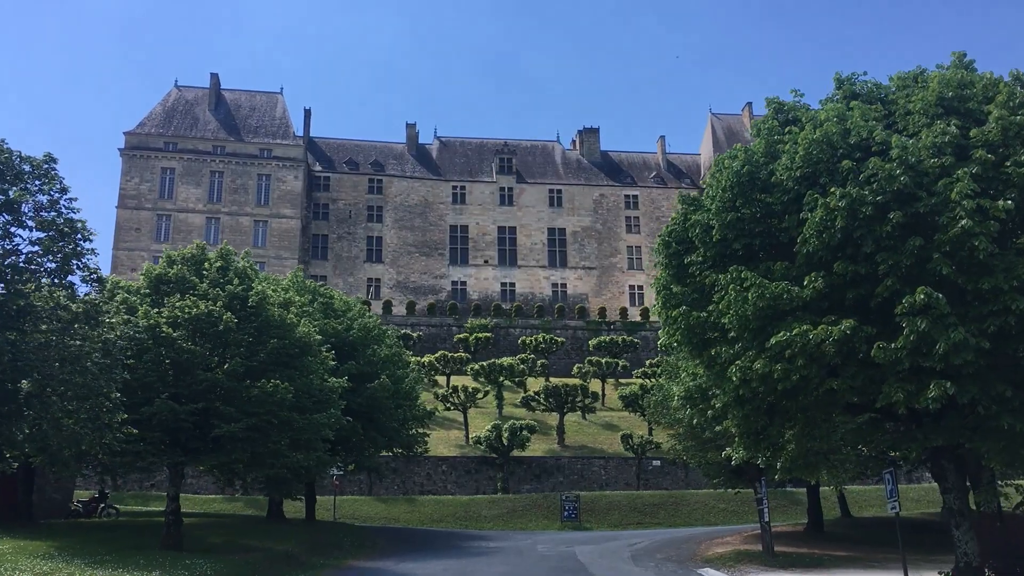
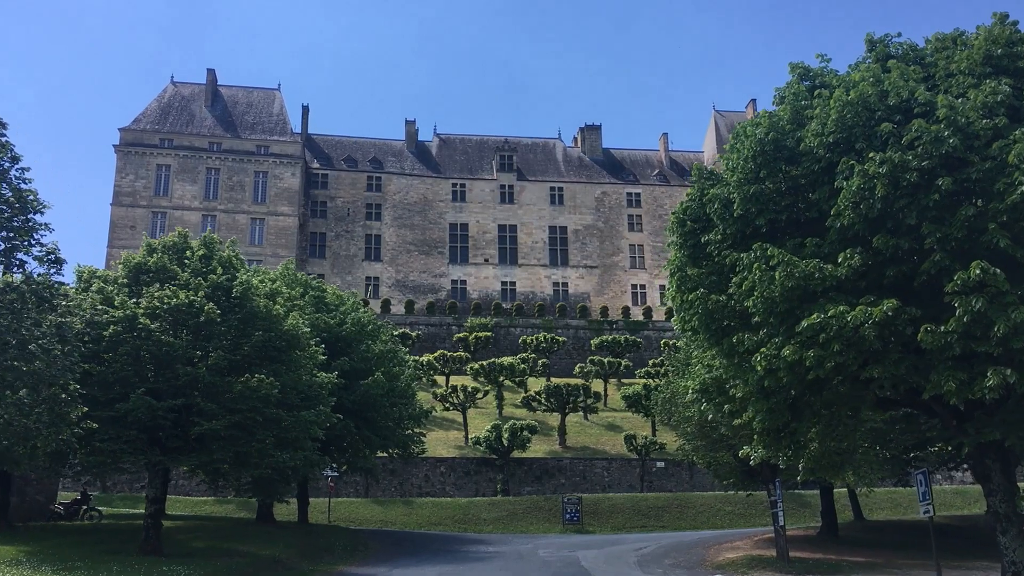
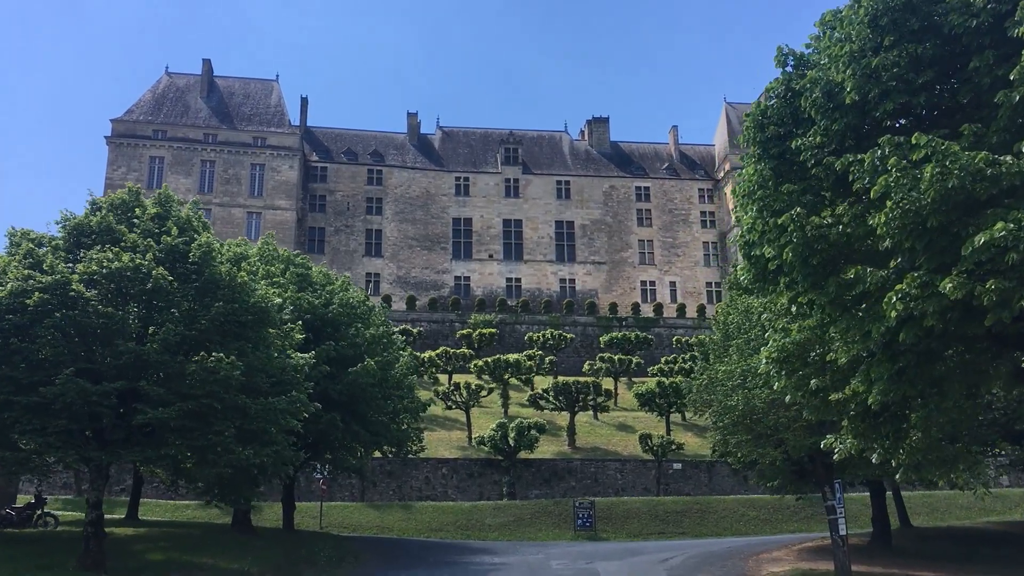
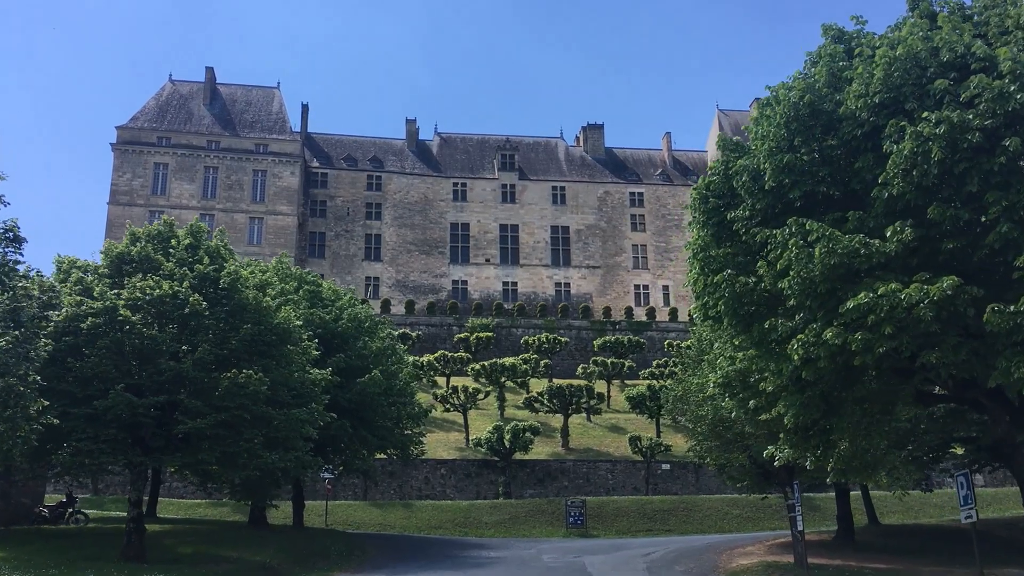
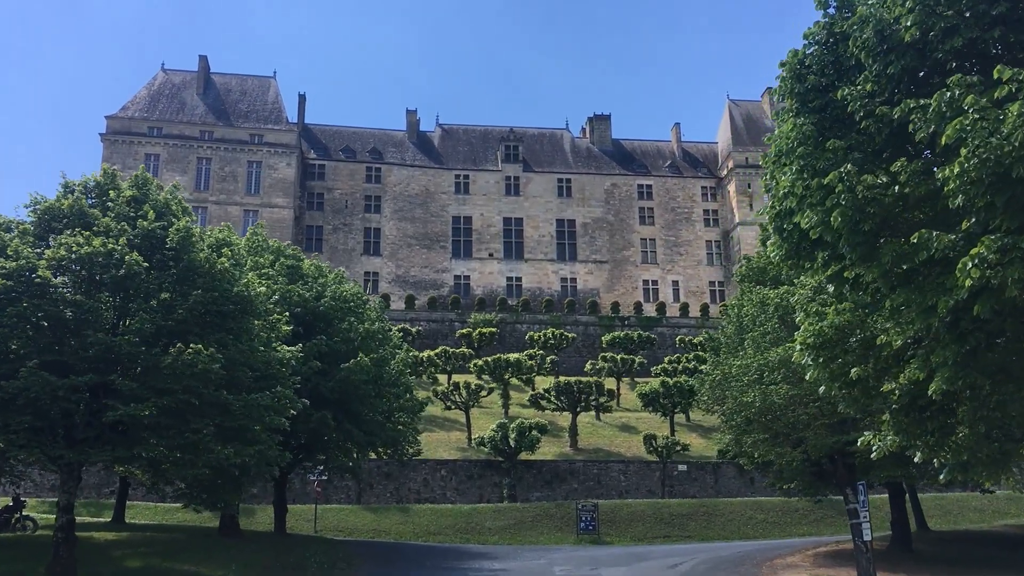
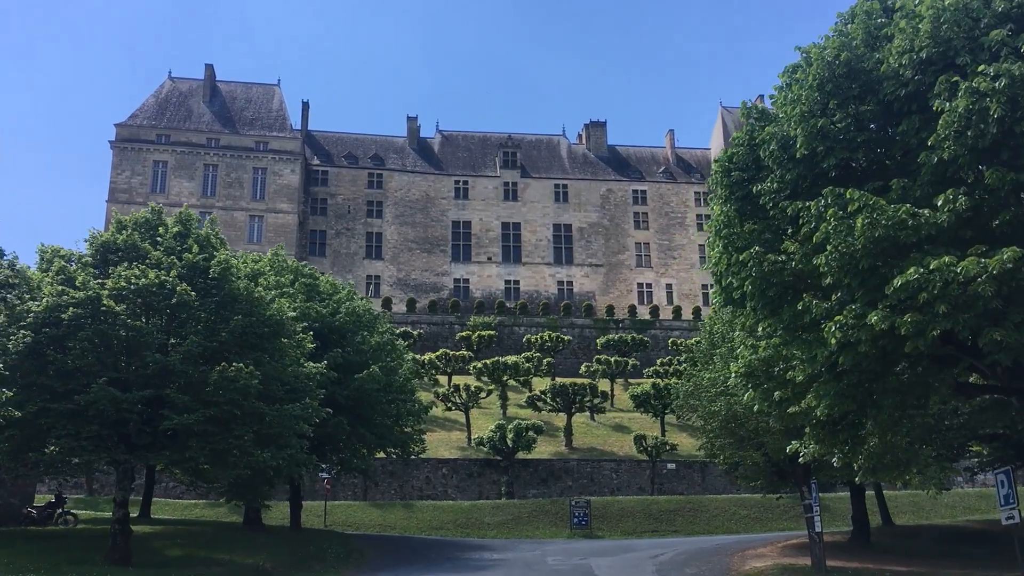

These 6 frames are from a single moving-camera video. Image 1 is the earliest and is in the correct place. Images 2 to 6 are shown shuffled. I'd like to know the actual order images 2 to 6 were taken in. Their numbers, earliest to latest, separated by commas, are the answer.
2, 4, 6, 3, 5
